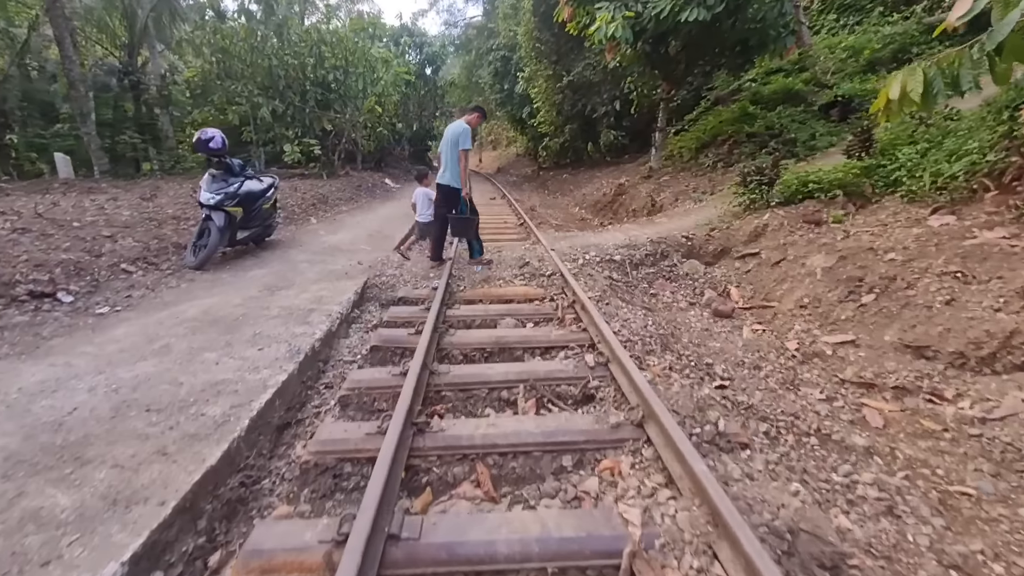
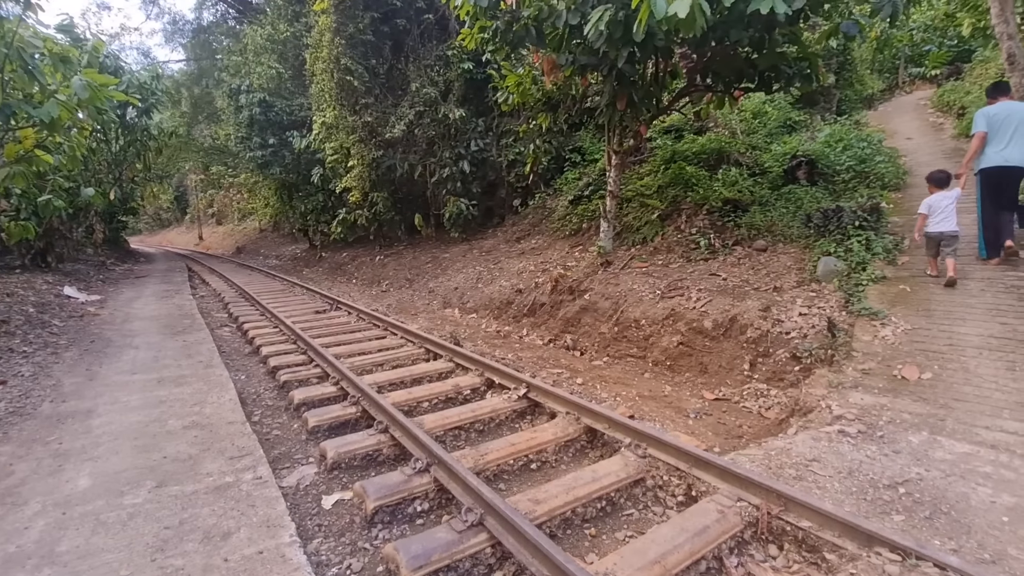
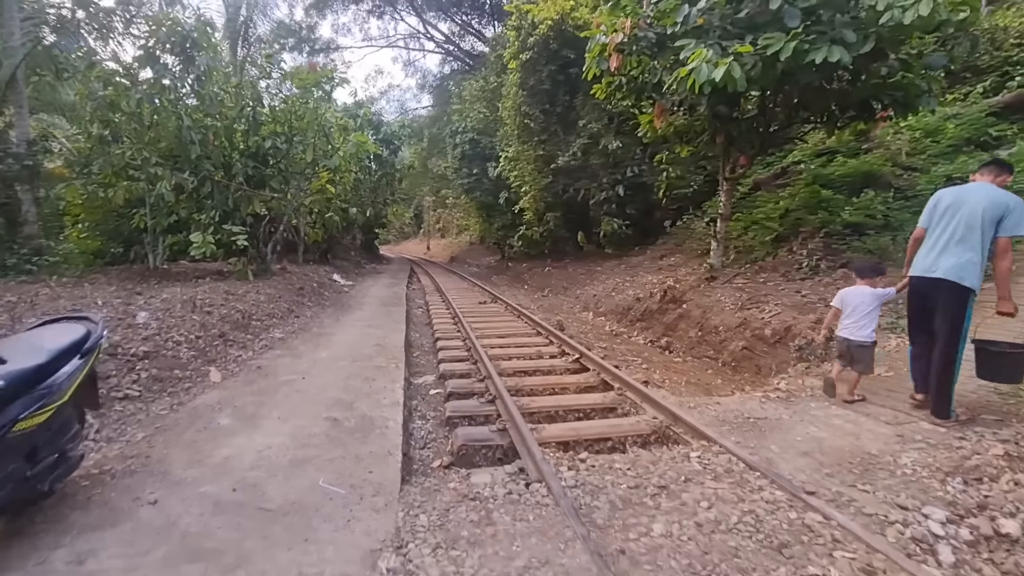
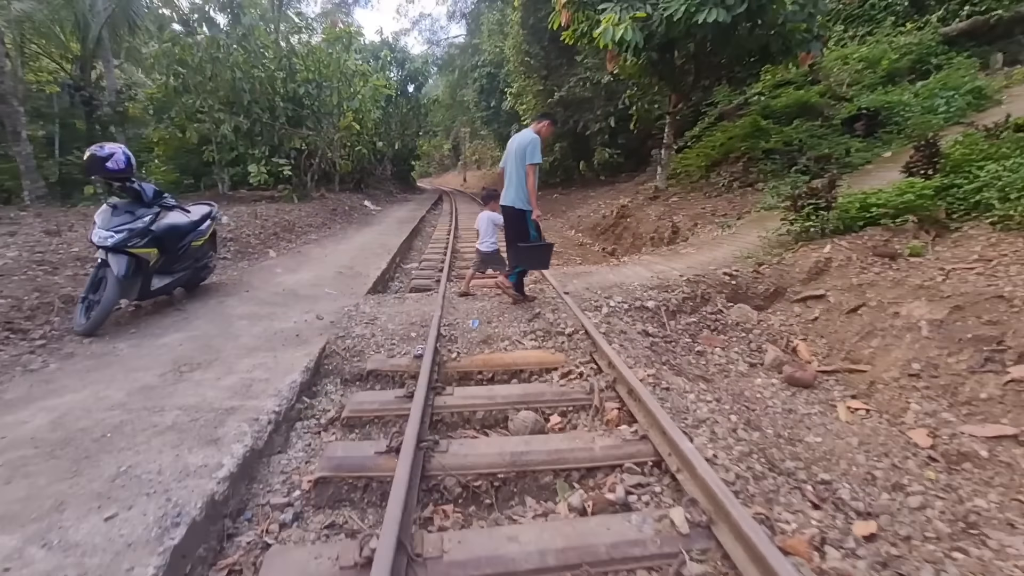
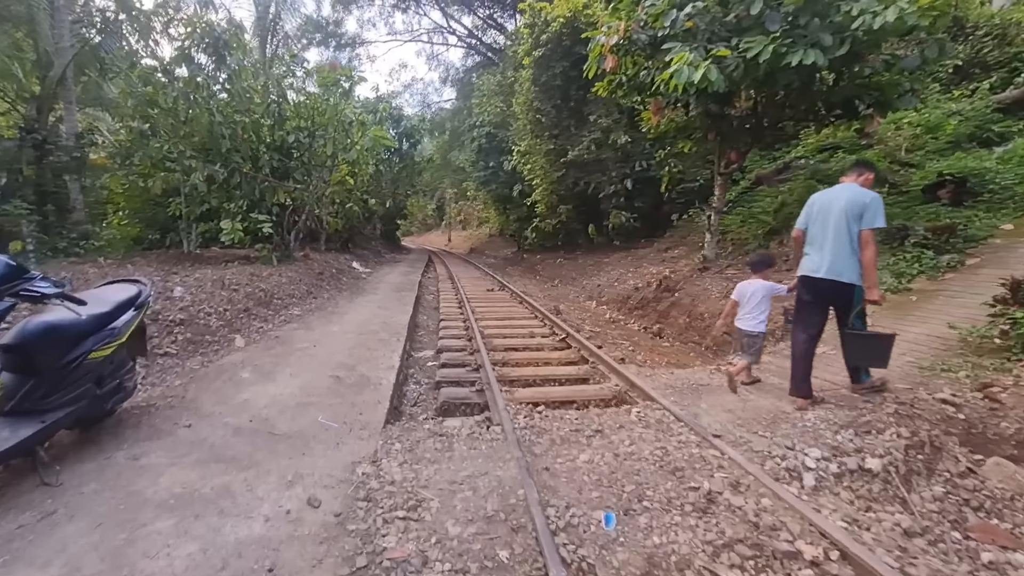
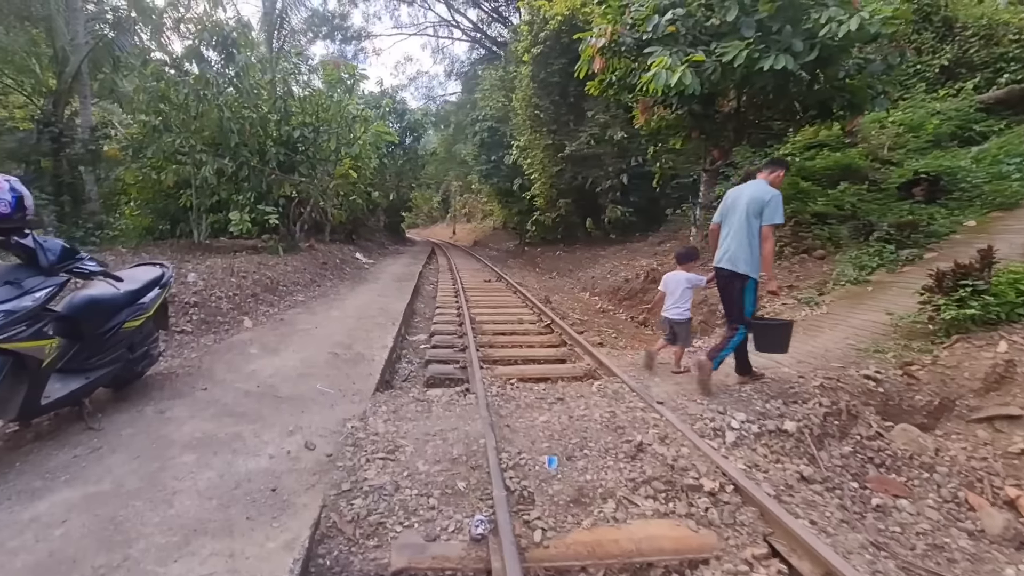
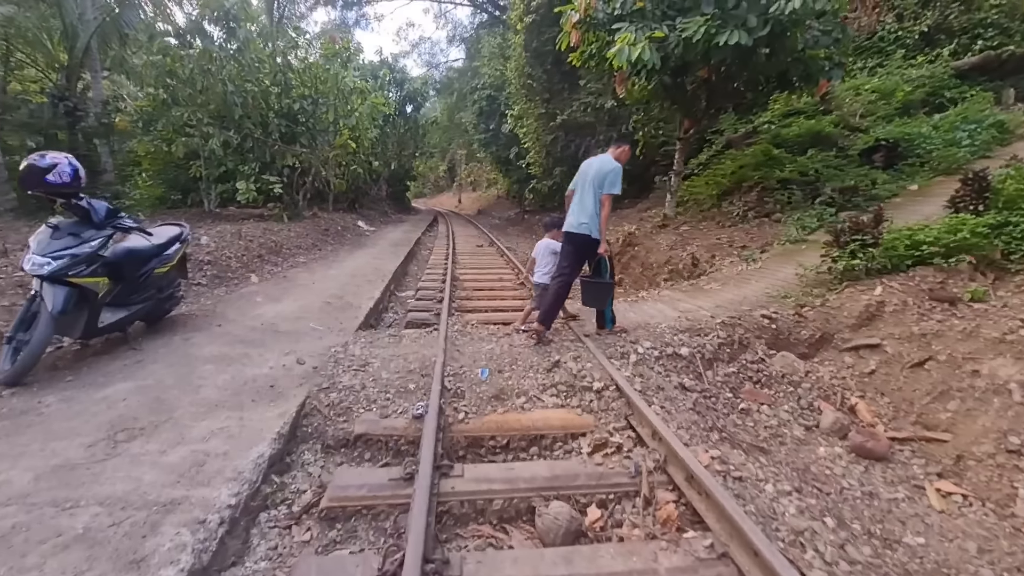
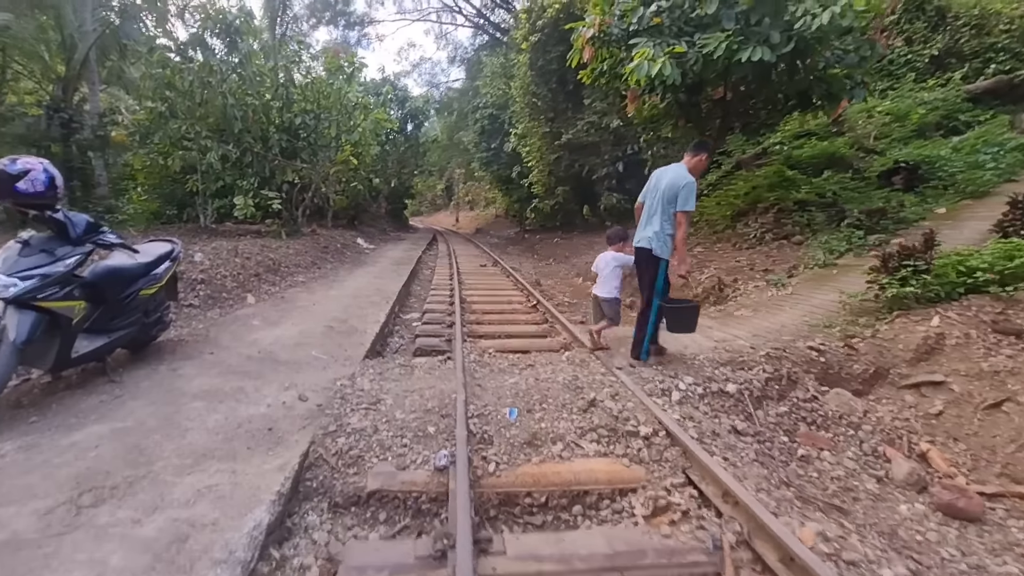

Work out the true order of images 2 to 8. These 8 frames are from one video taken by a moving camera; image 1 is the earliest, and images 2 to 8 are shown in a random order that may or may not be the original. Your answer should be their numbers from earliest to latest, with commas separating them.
4, 7, 8, 6, 5, 3, 2
